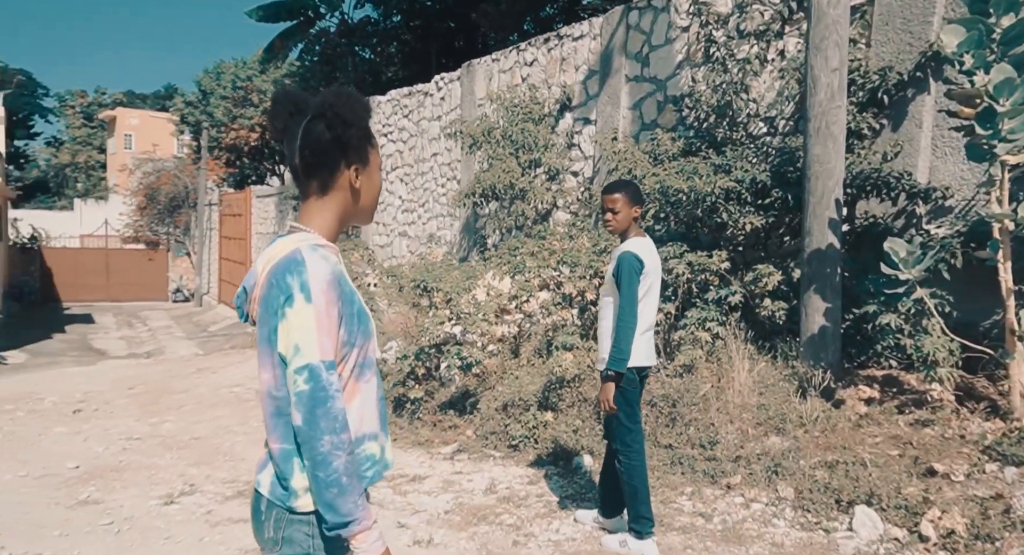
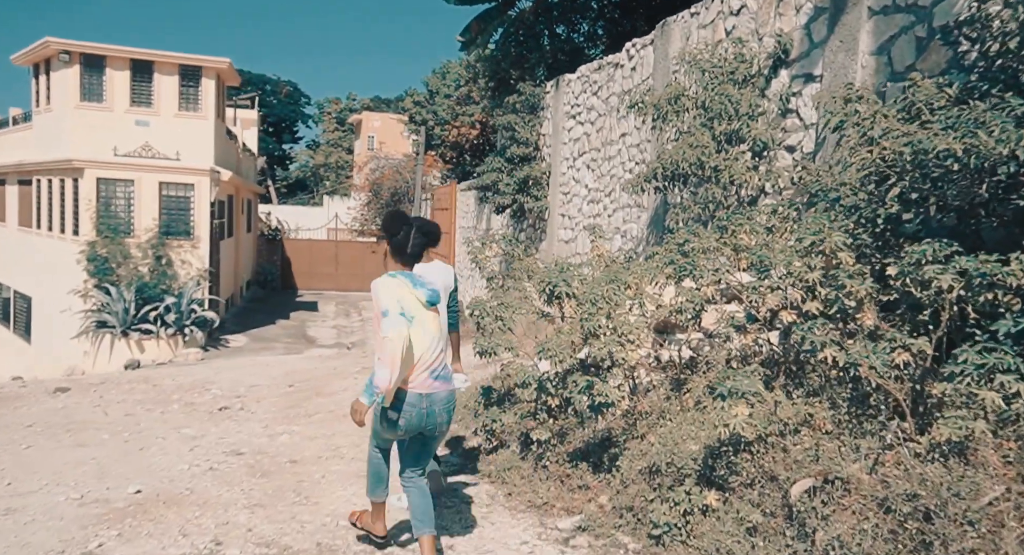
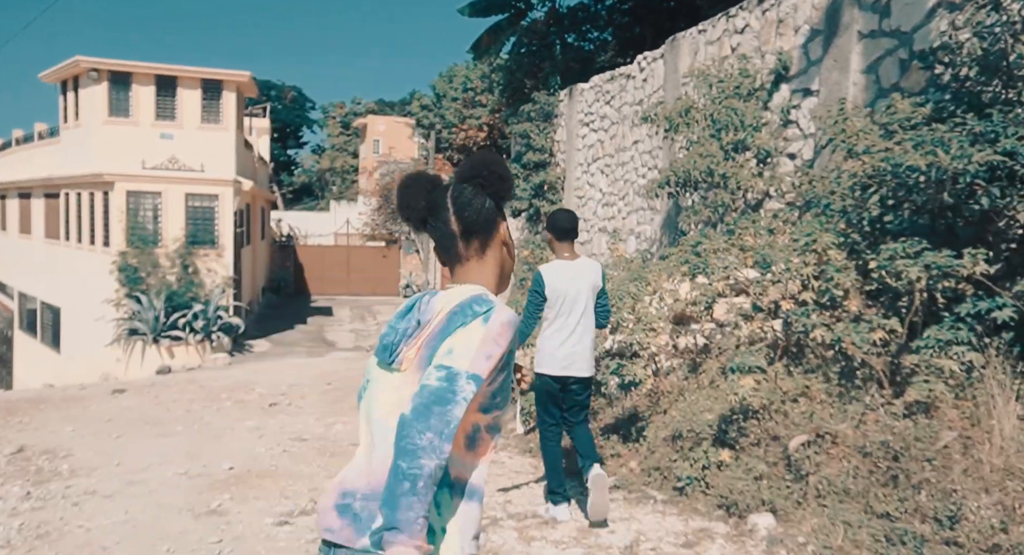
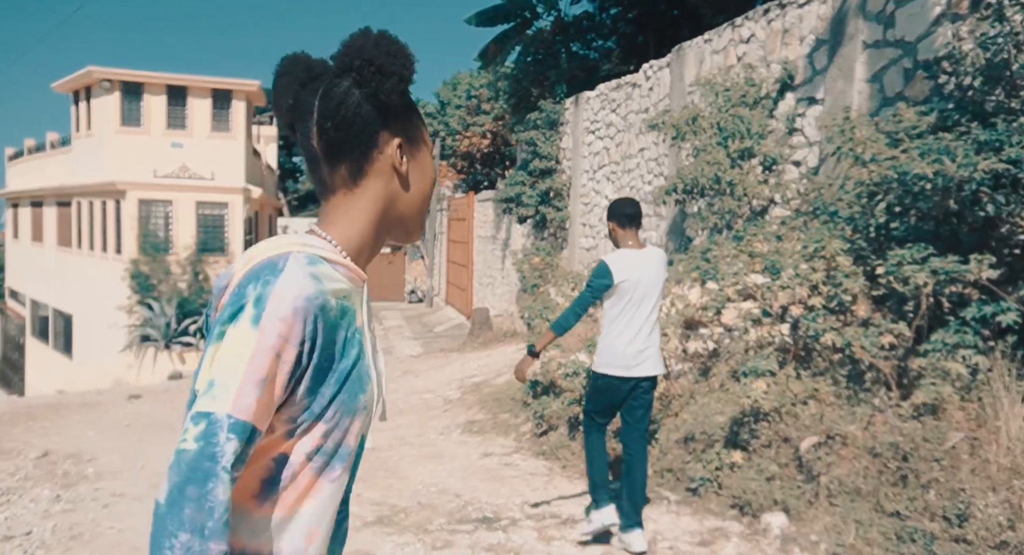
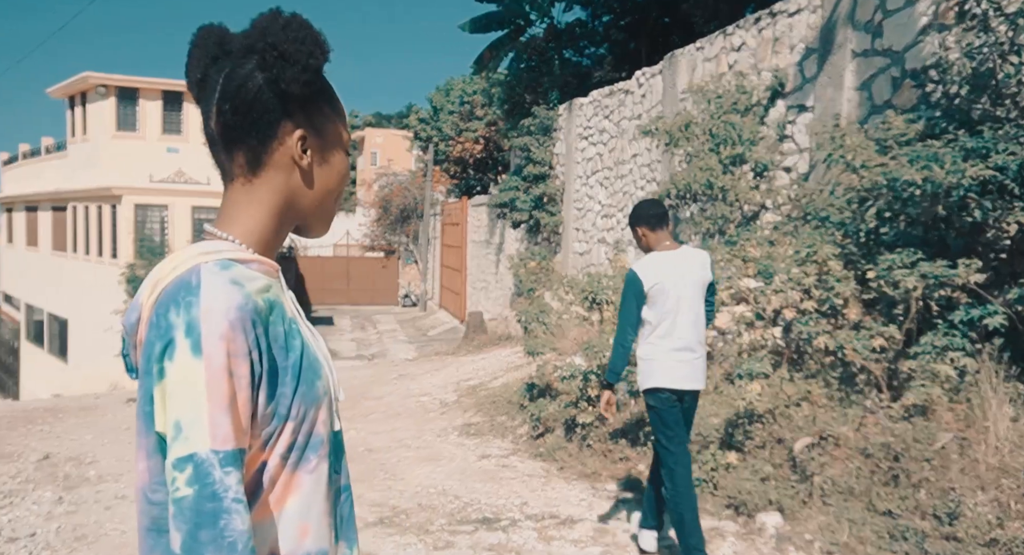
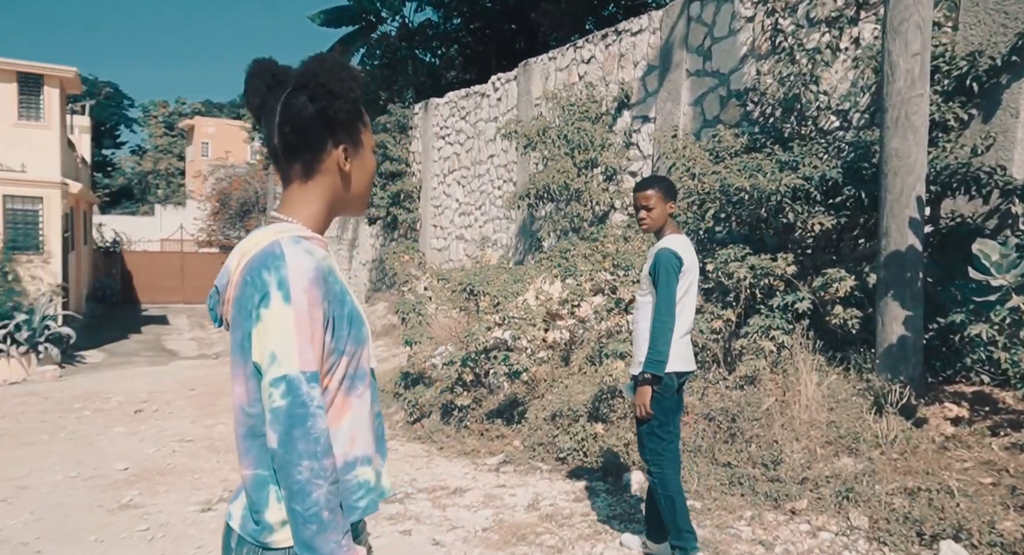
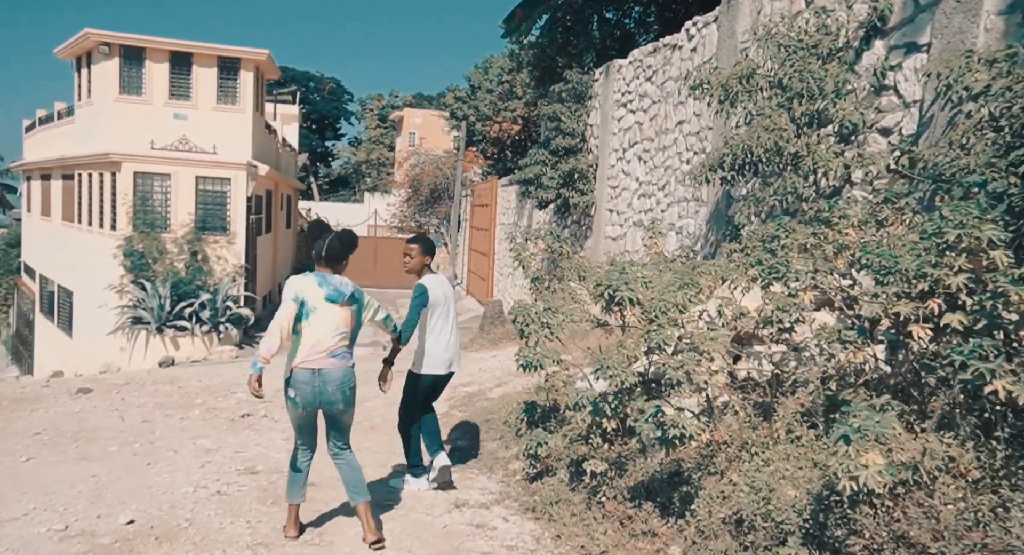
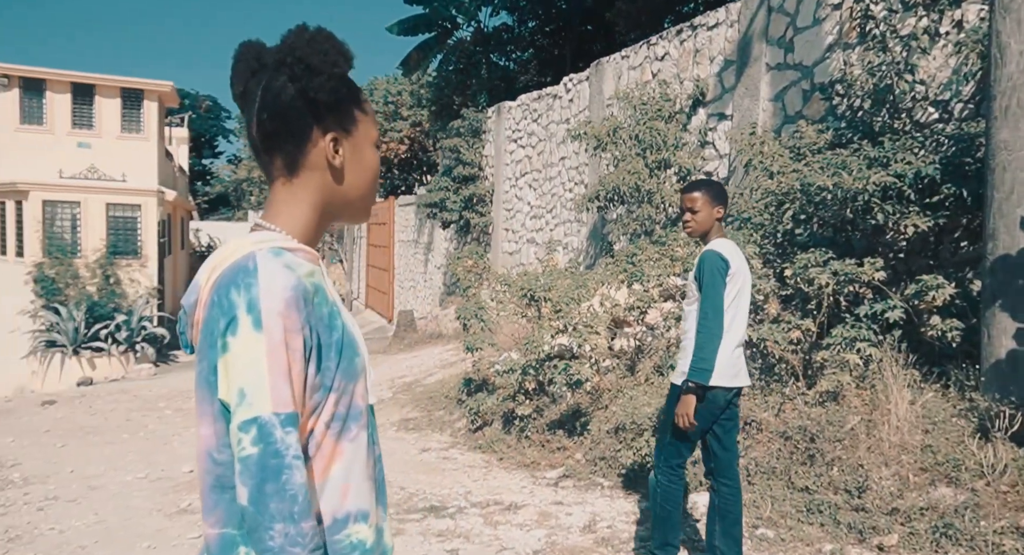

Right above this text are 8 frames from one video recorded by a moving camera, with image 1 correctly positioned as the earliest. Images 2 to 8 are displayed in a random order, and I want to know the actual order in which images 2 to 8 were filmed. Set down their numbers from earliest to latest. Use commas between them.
6, 8, 5, 4, 3, 2, 7
